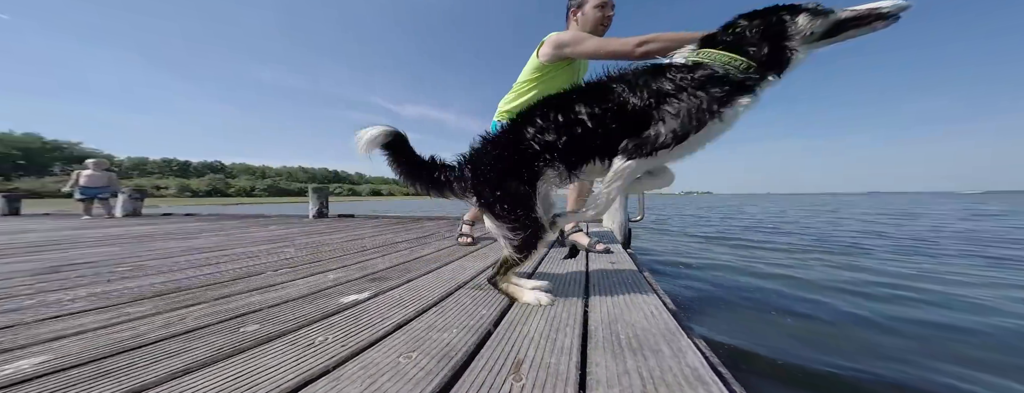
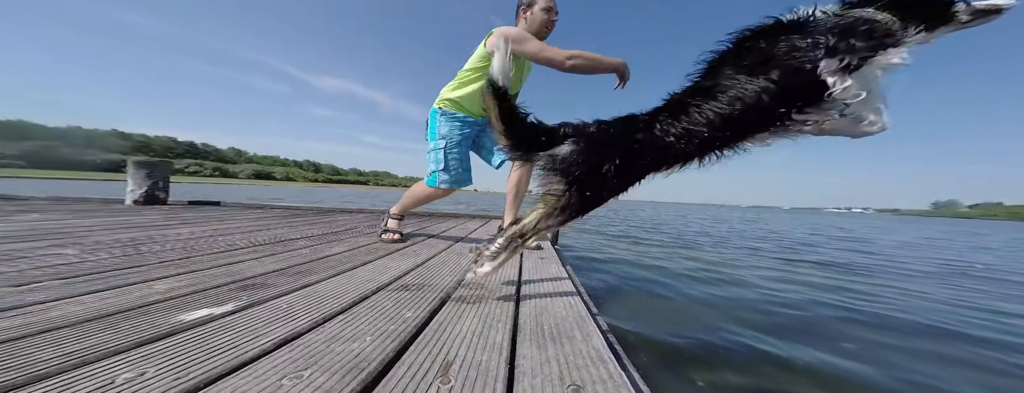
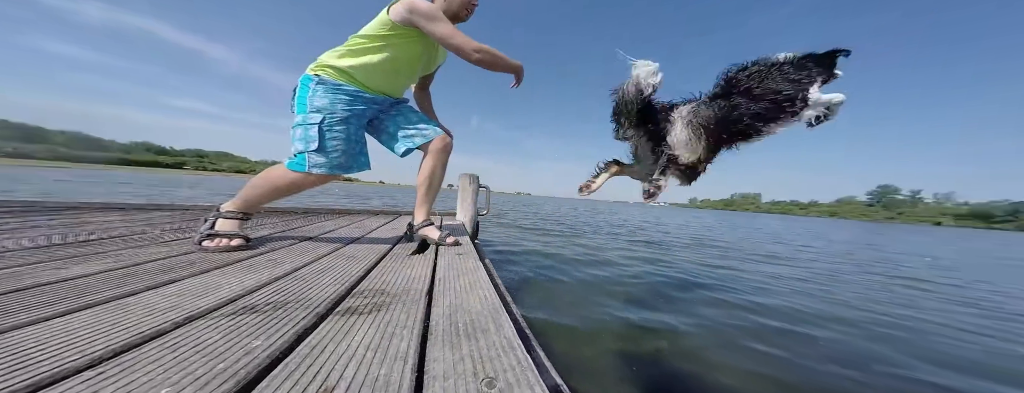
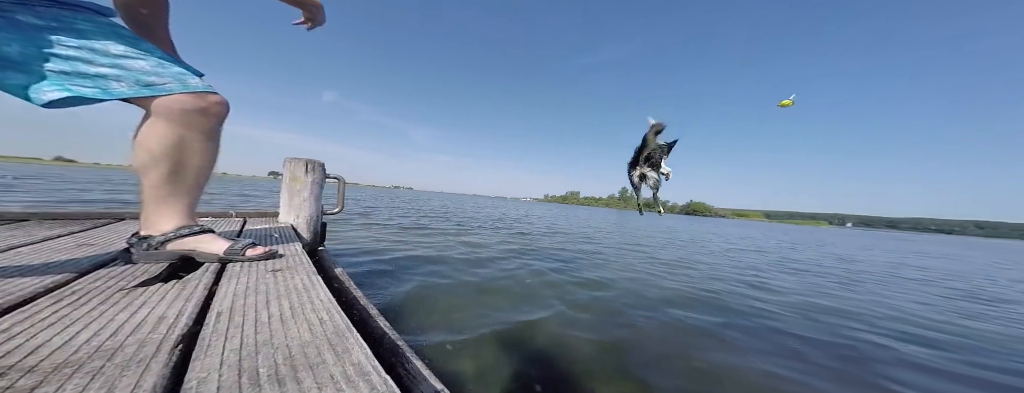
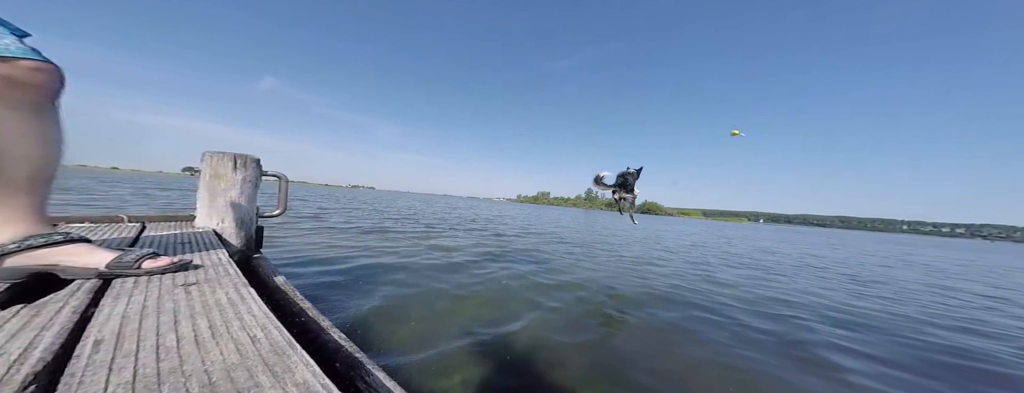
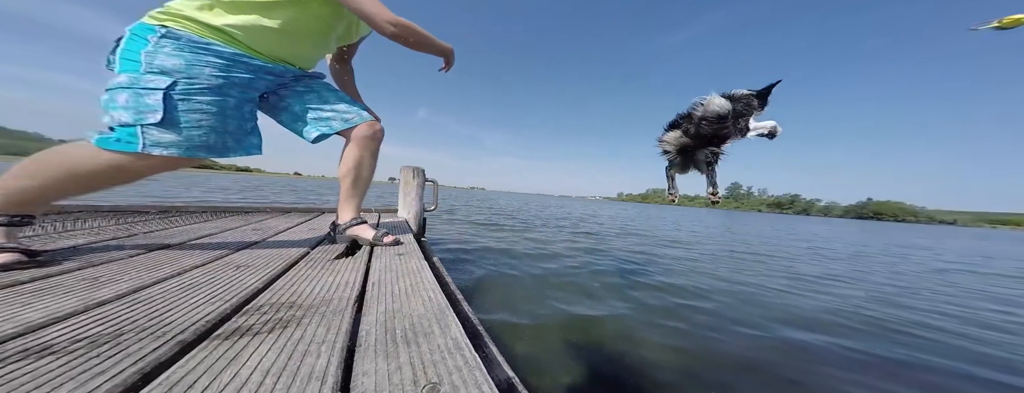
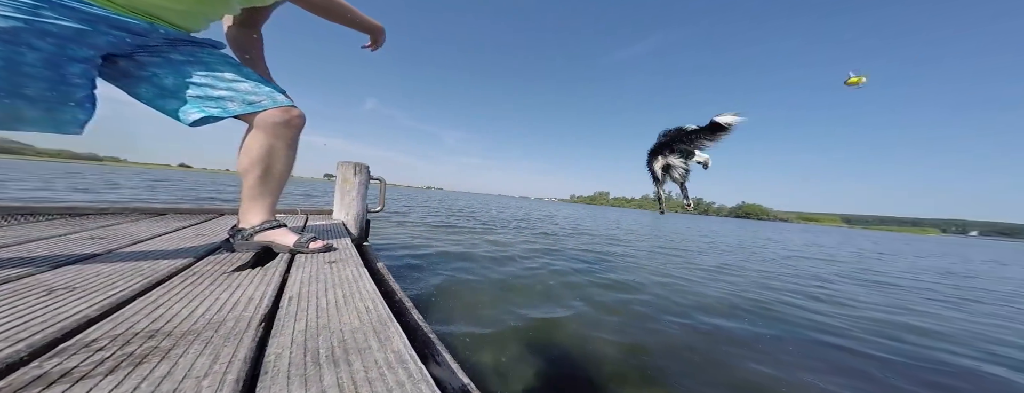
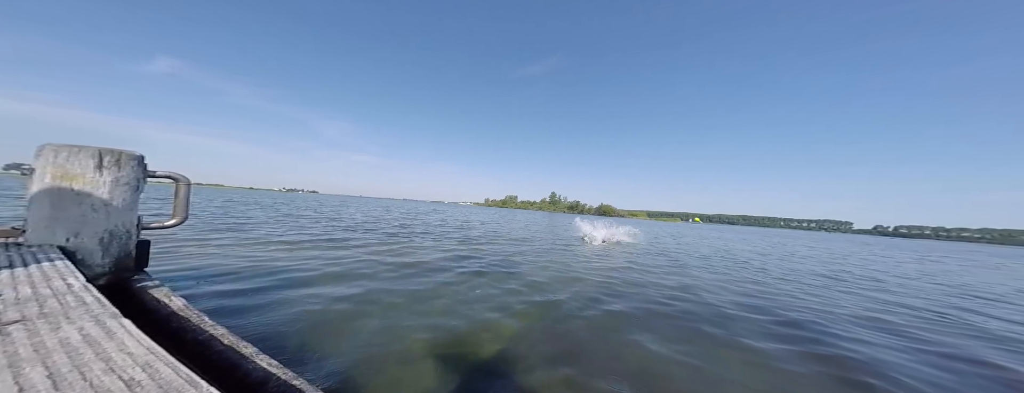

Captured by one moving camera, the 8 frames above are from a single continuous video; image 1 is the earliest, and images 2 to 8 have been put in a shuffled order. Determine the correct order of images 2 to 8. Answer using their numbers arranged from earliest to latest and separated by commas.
2, 3, 6, 7, 4, 5, 8
